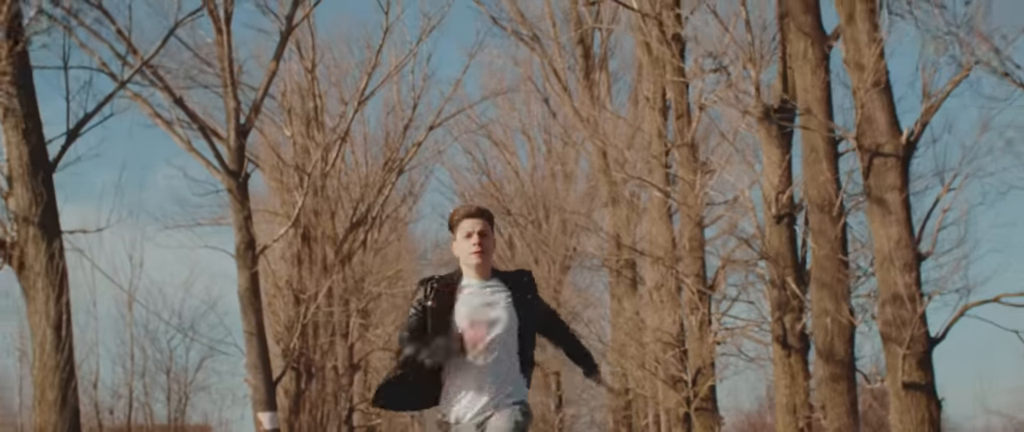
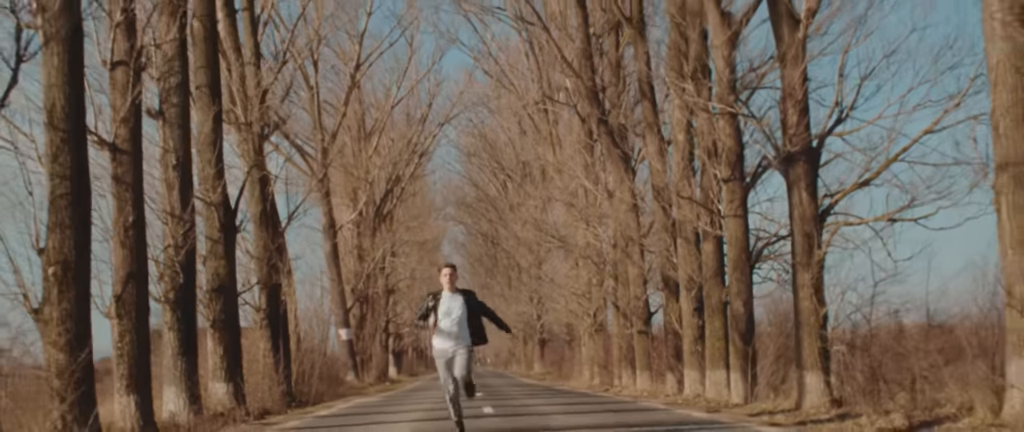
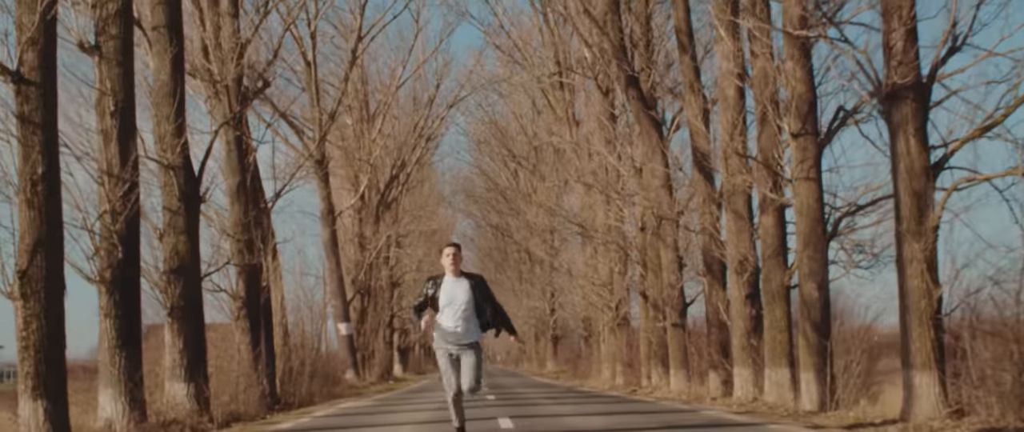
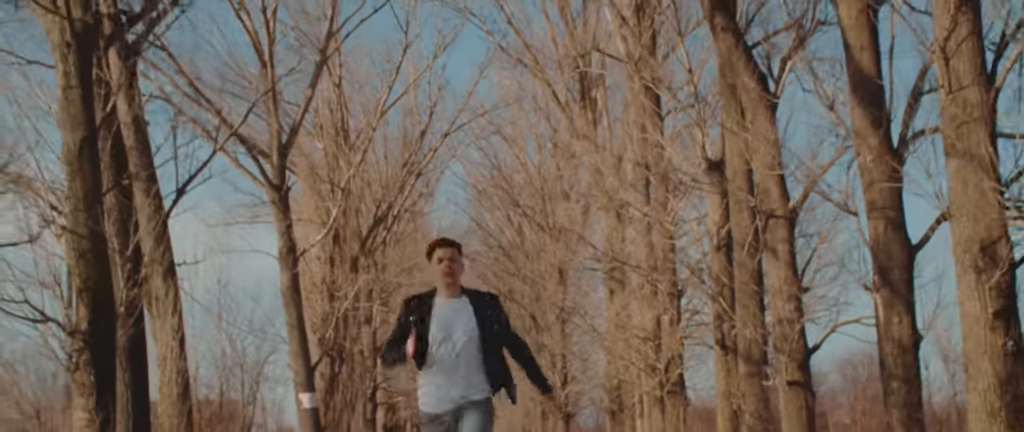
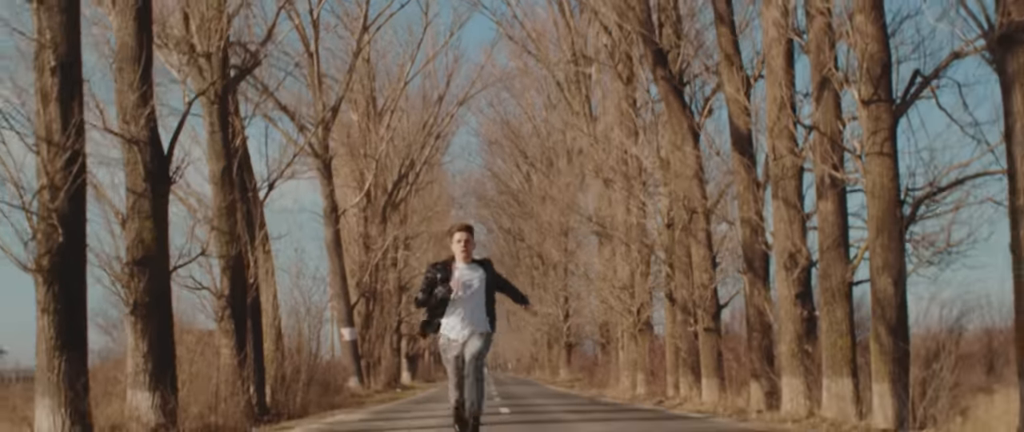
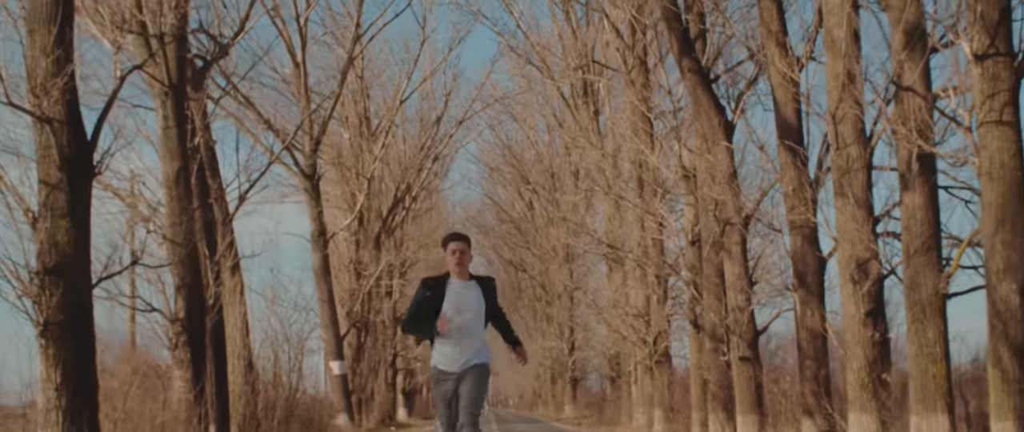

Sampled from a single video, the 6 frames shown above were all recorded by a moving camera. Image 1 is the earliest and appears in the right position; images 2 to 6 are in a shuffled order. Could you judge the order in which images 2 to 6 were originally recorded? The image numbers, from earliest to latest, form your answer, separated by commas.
4, 6, 5, 3, 2
